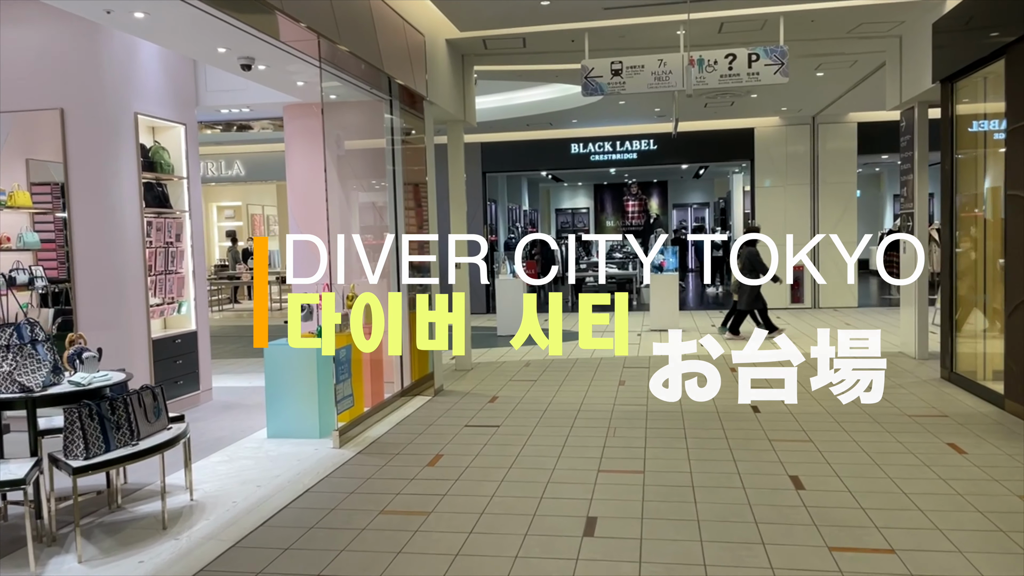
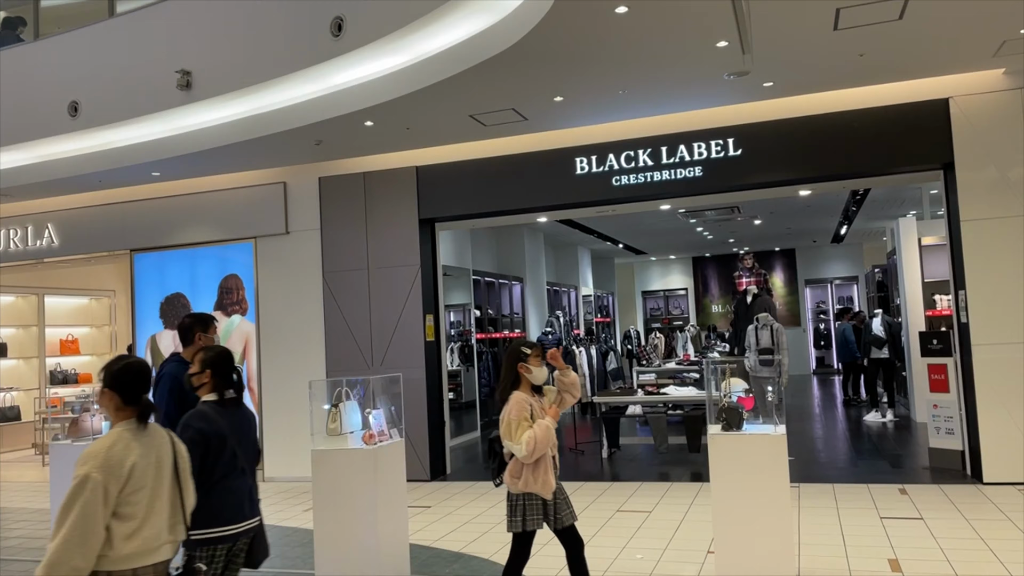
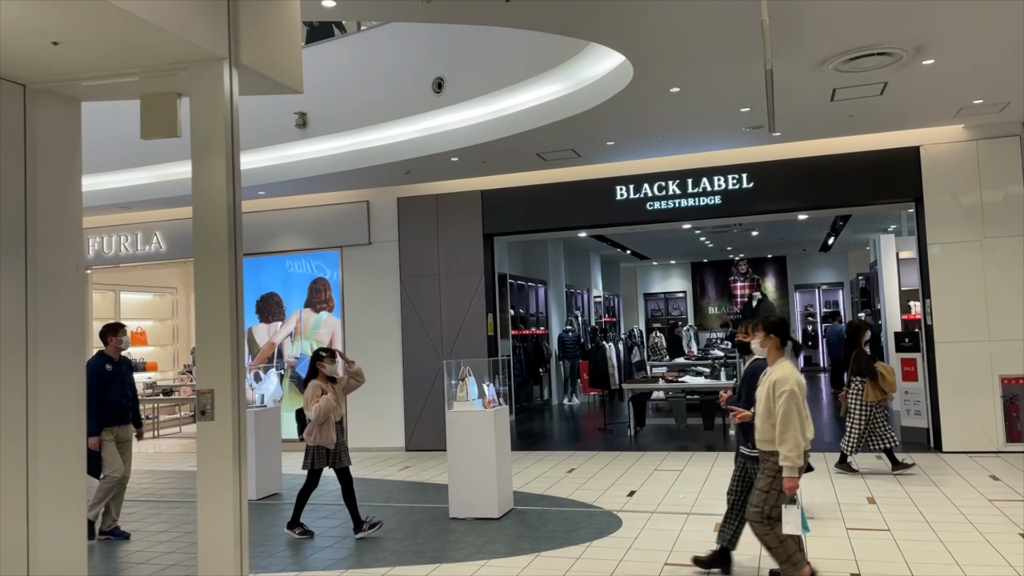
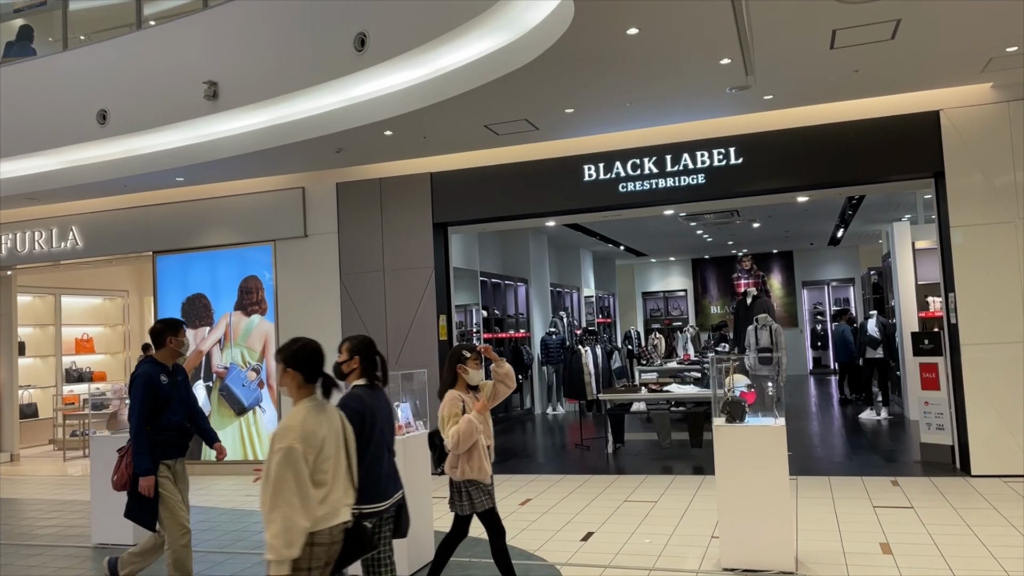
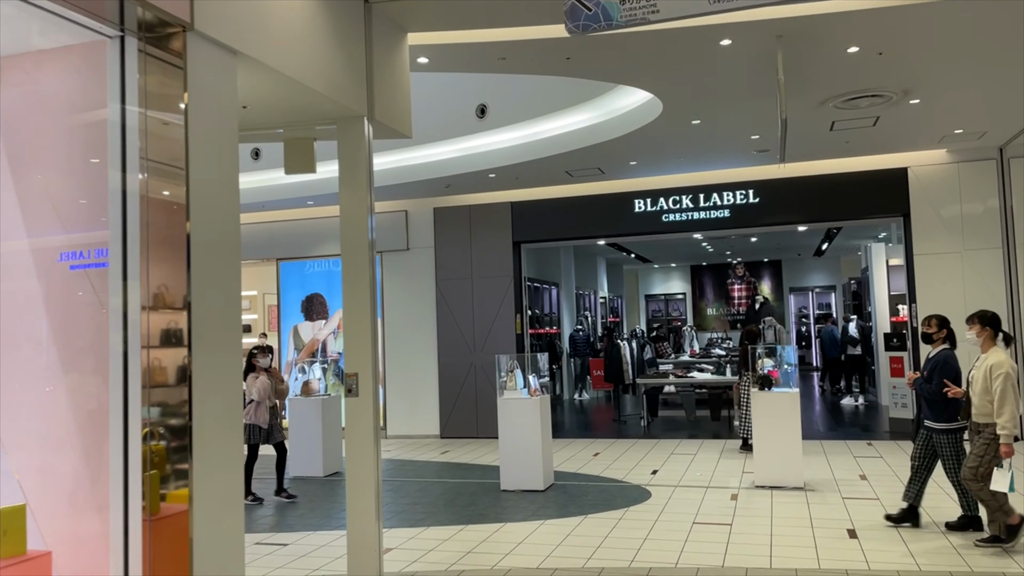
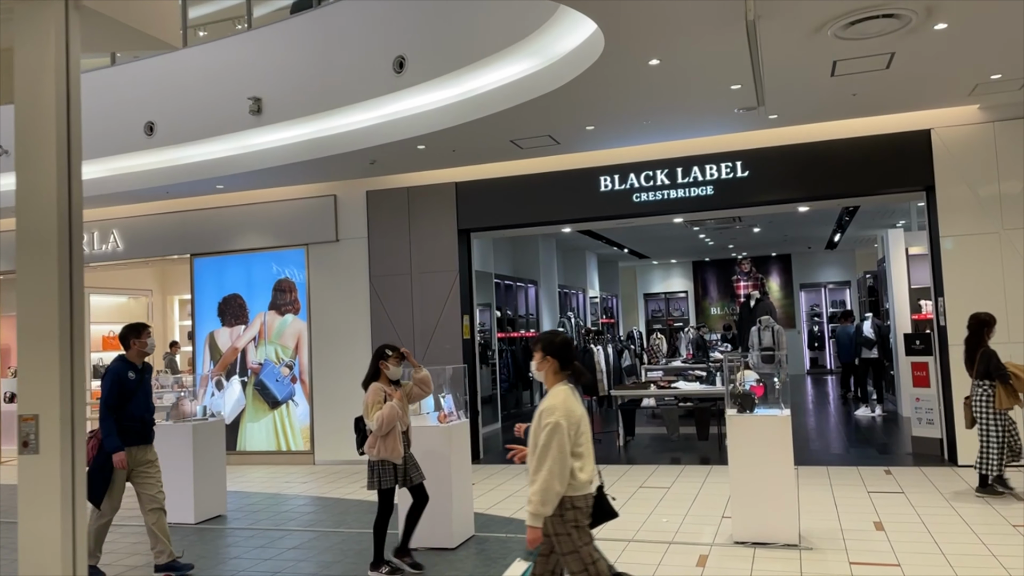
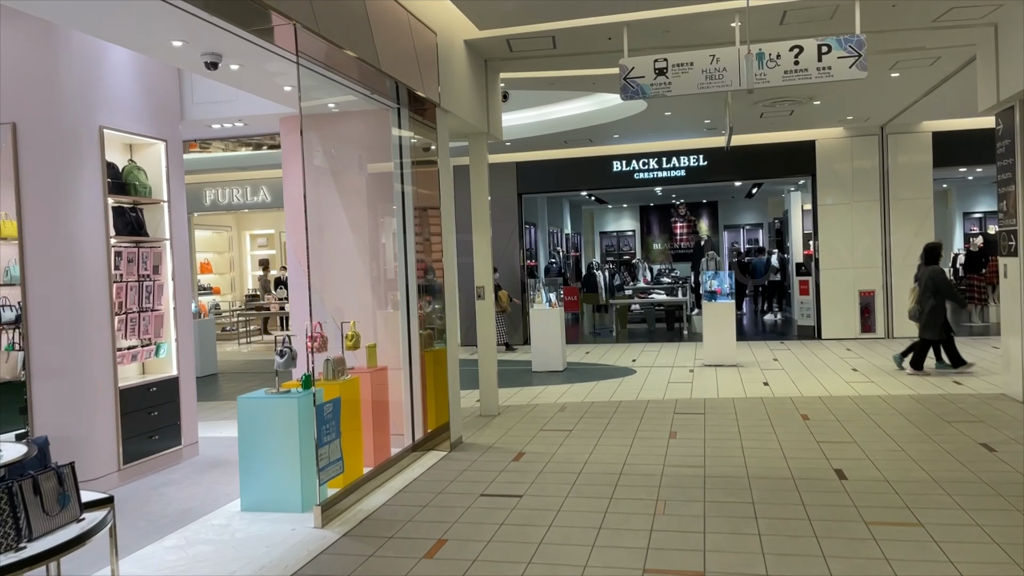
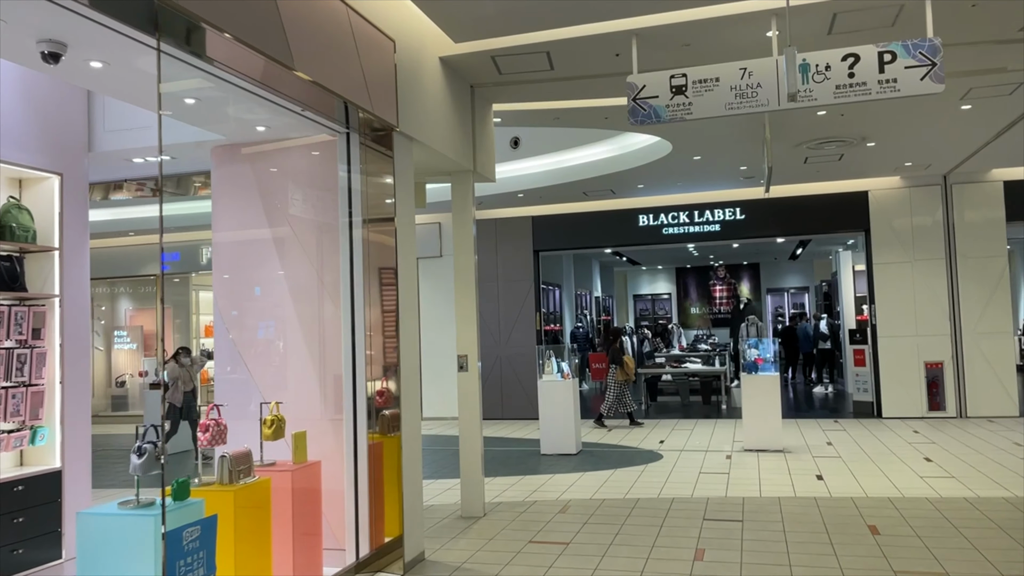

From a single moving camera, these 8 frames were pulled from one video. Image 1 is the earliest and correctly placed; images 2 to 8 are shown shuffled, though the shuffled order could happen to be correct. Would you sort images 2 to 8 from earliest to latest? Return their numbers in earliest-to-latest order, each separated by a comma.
7, 8, 5, 3, 6, 4, 2
